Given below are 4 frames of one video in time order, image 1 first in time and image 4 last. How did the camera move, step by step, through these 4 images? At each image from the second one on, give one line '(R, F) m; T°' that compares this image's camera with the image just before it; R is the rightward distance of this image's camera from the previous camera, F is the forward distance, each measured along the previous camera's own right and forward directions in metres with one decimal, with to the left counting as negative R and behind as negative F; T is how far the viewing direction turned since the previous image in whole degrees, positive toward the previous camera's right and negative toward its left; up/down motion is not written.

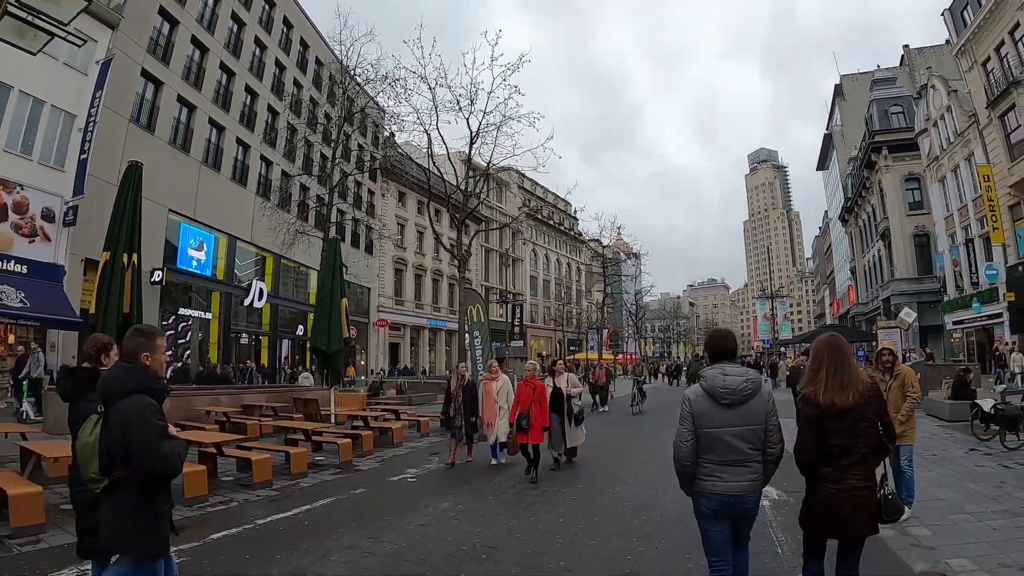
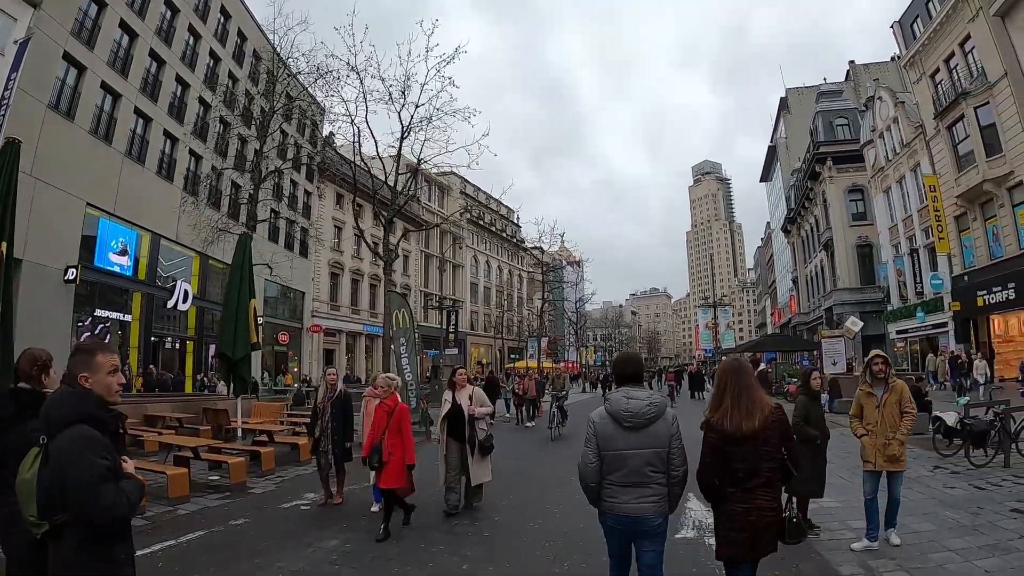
(+0.6, +1.7) m; +5°
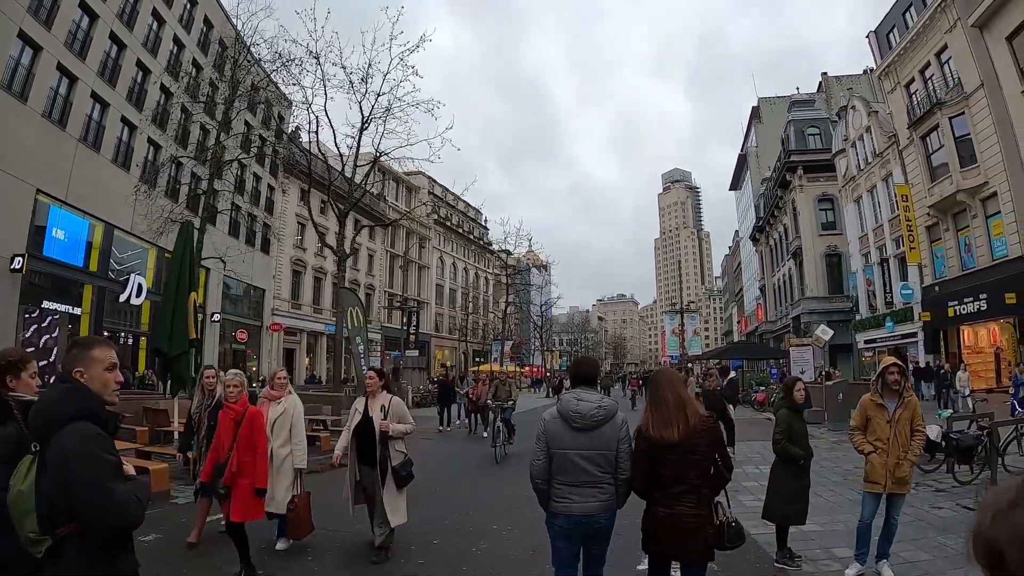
(+0.2, +1.0) m; +3°
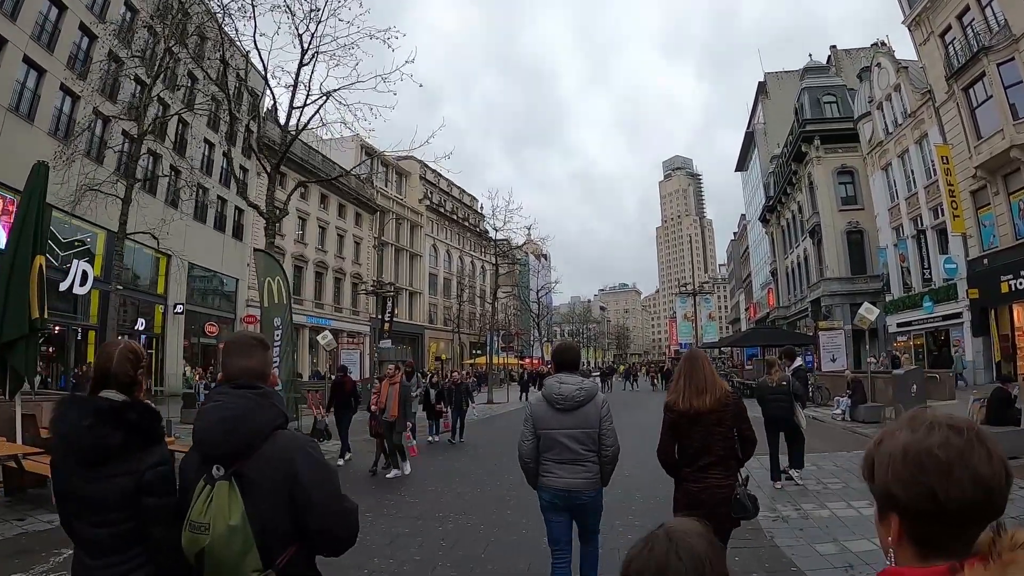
(+0.3, +2.1) m; 0°
